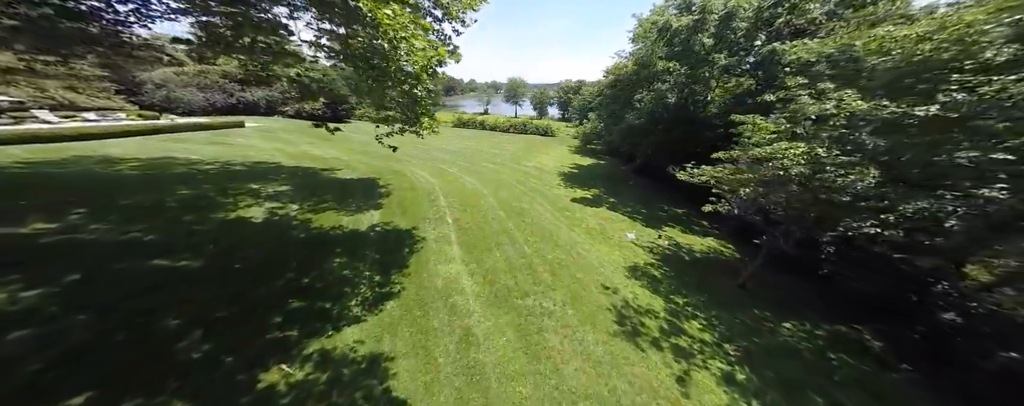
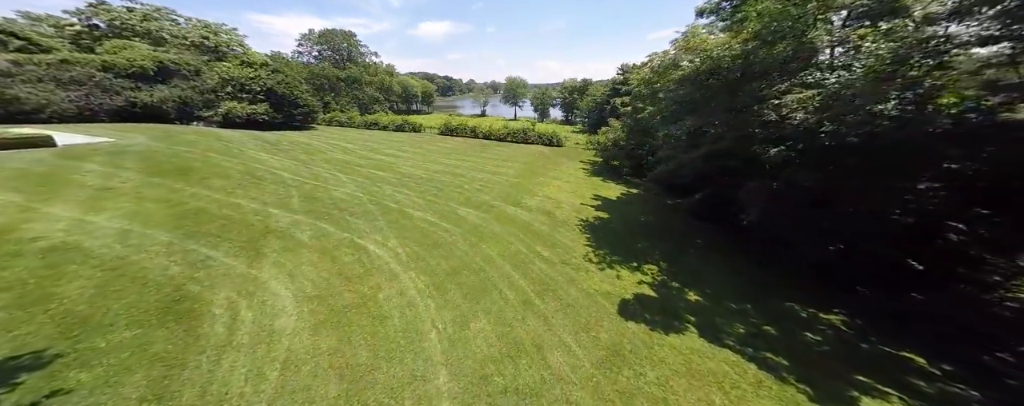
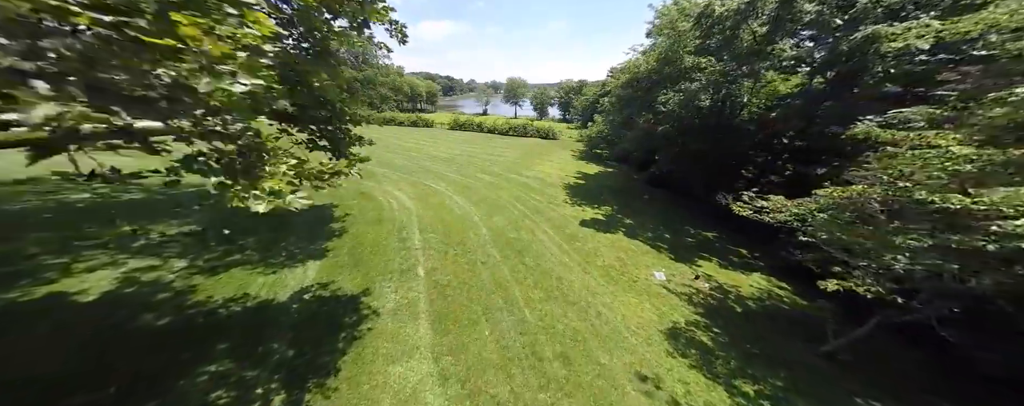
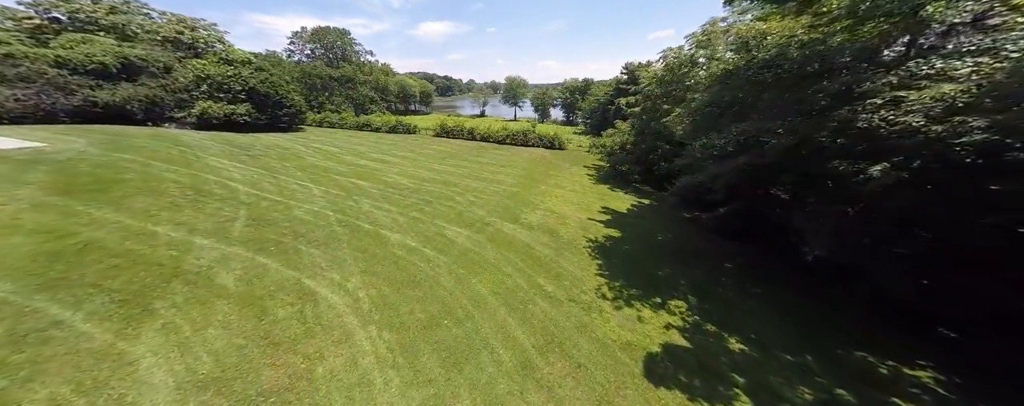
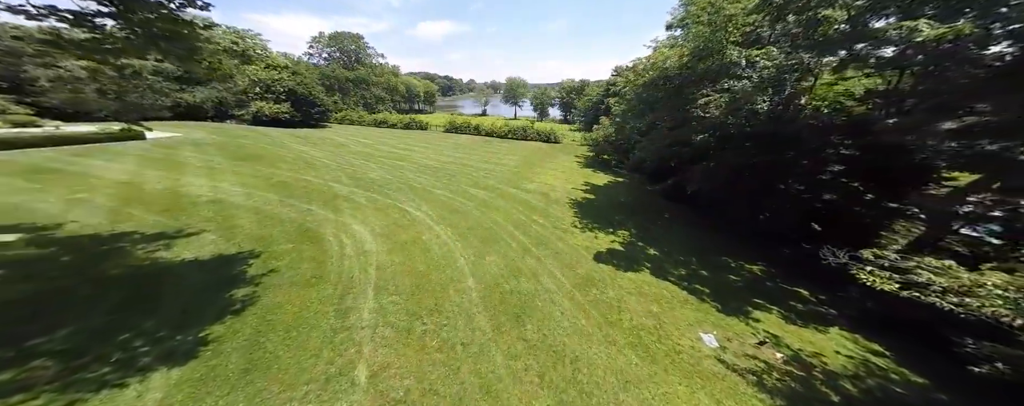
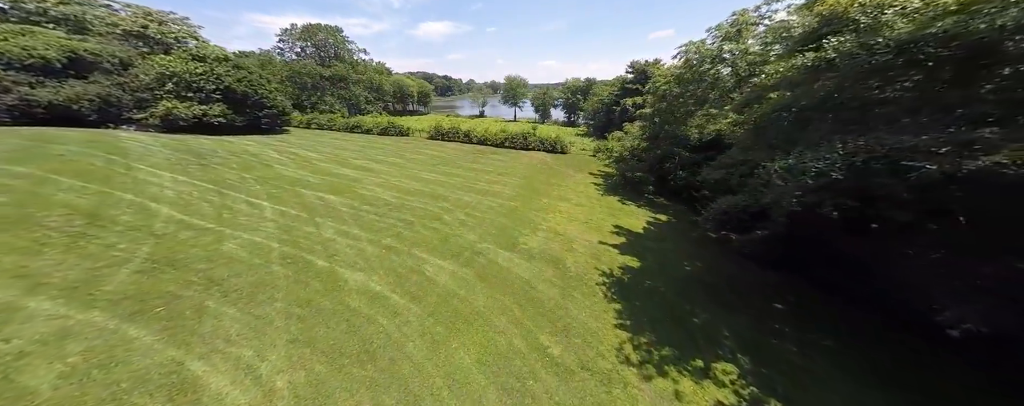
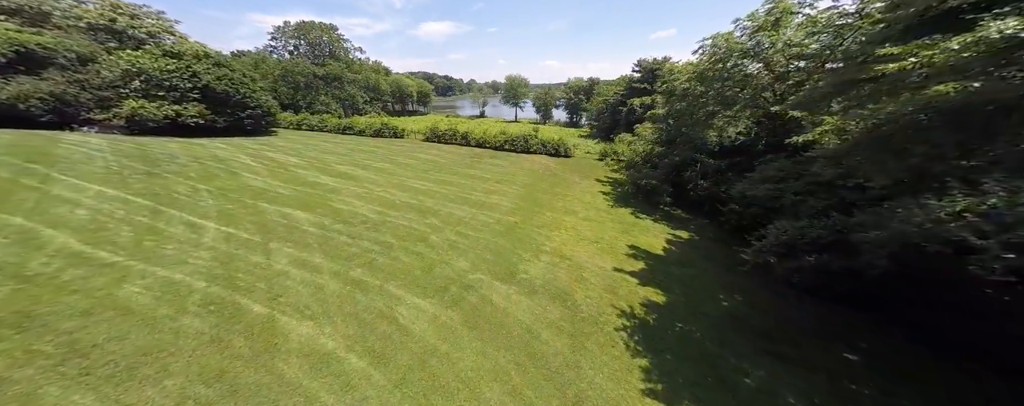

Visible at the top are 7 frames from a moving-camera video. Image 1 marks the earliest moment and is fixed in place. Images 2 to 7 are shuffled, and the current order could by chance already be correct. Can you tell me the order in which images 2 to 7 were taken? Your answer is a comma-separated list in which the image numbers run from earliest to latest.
3, 5, 2, 4, 6, 7
